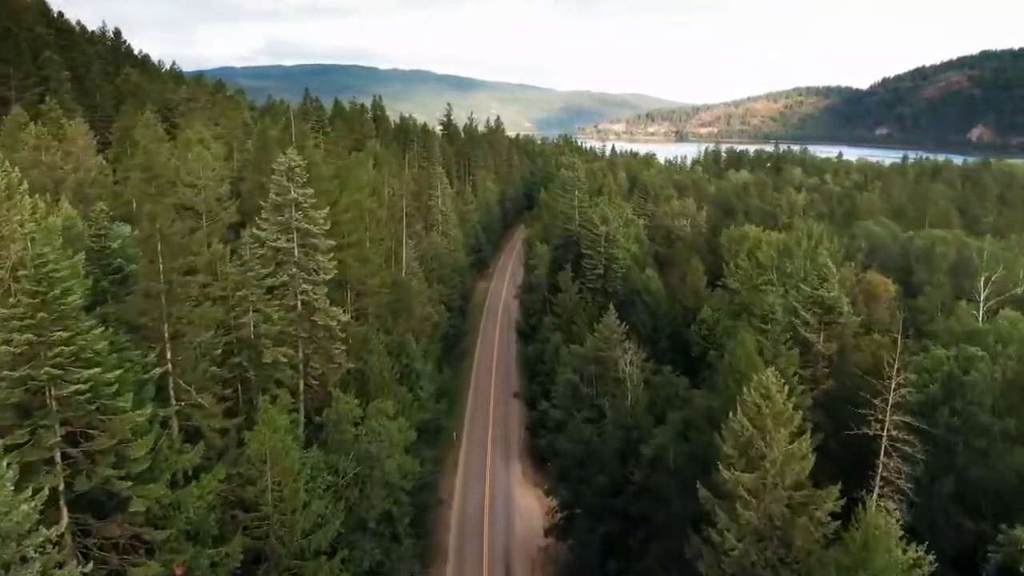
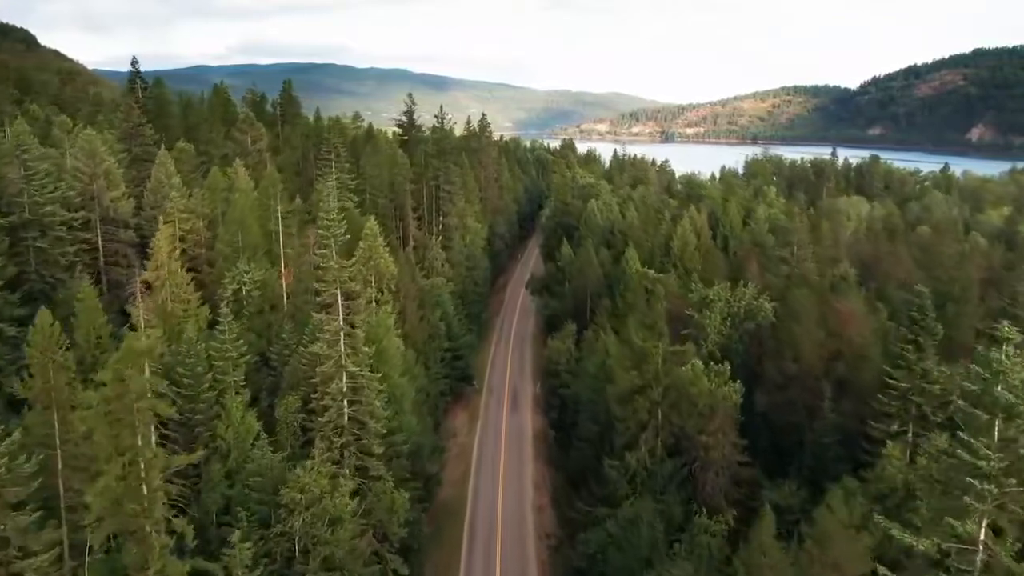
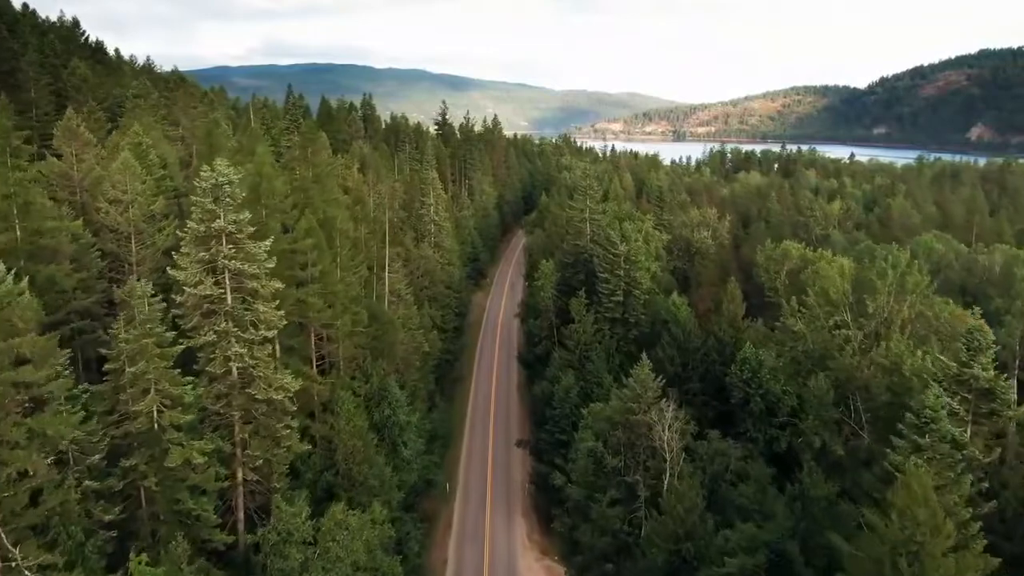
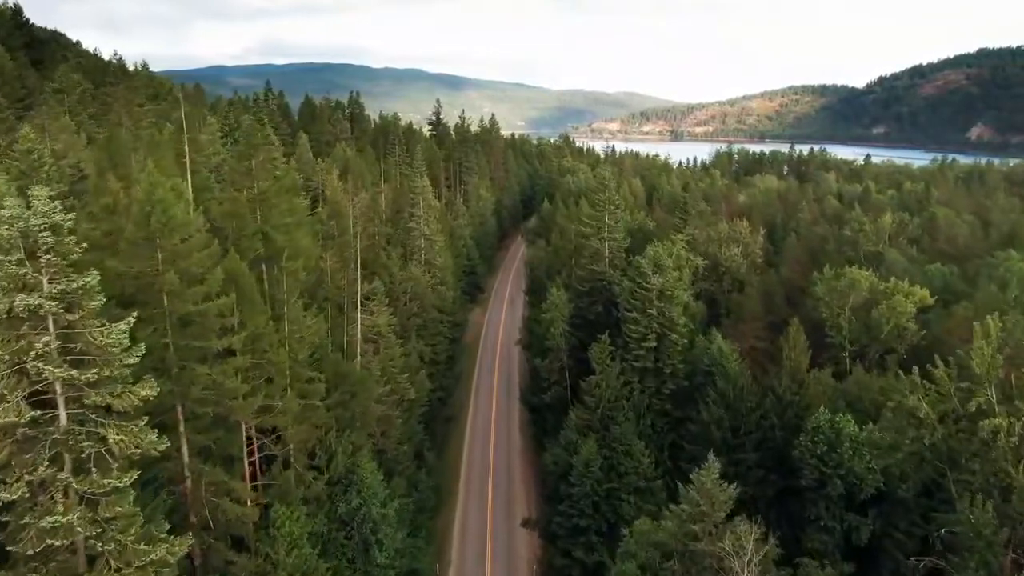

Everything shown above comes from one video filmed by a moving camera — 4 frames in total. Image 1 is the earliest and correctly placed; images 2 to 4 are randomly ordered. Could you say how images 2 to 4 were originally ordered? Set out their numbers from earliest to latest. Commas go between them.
3, 4, 2
